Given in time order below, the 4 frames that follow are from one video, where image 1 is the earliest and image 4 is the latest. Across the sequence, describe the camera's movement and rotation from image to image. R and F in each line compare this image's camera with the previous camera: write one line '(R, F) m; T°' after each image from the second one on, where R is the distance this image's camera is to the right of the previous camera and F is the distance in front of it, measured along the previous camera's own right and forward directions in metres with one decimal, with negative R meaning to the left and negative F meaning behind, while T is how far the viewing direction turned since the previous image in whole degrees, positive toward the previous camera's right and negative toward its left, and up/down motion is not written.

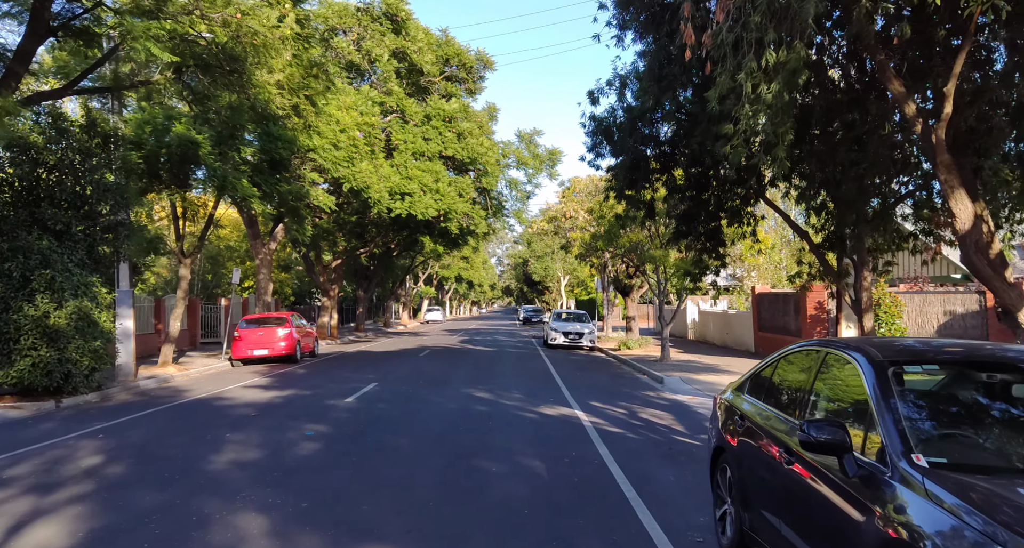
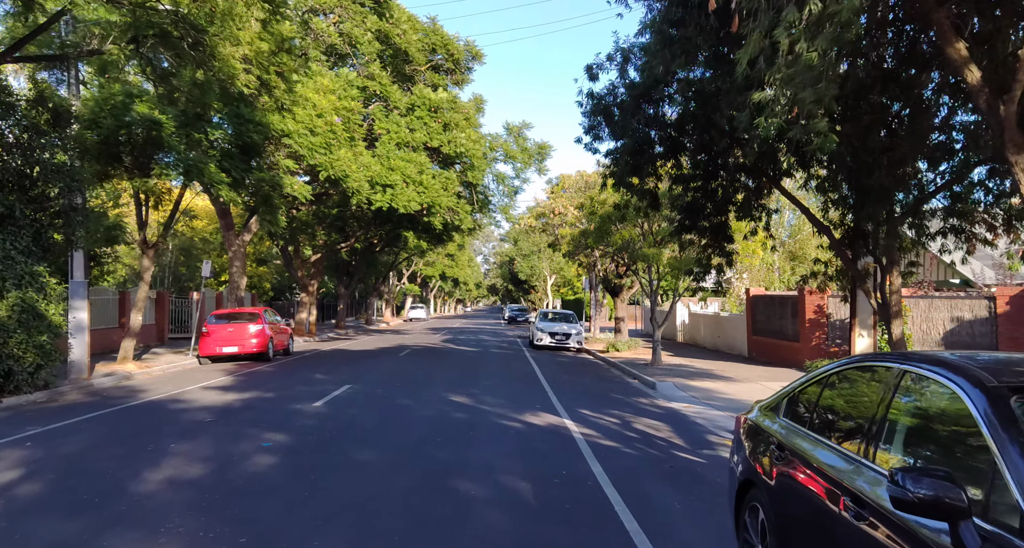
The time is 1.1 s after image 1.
(0.0, +0.9) m; +1°
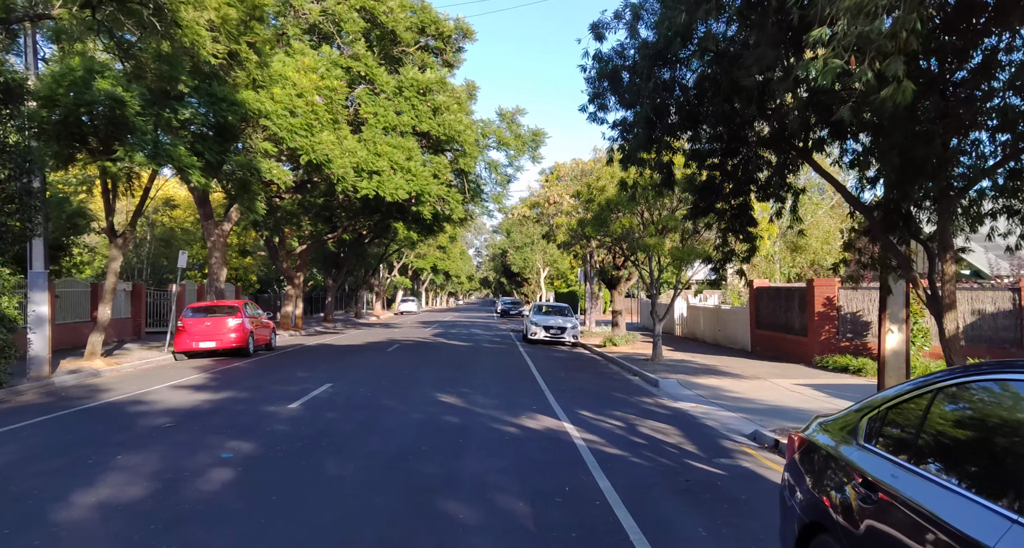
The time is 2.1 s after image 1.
(0.0, +0.9) m; +1°
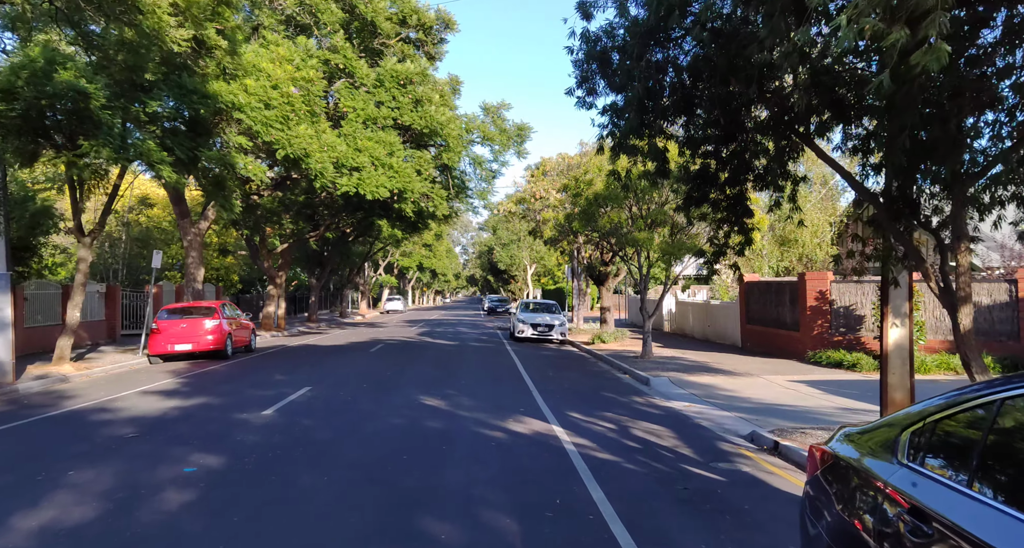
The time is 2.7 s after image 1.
(0.0, +0.4) m; +1°
